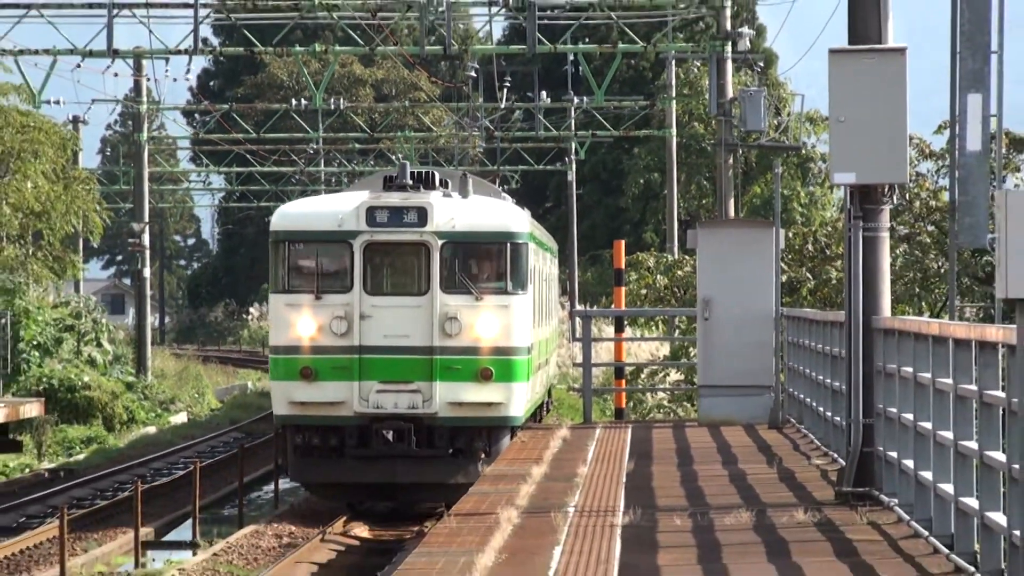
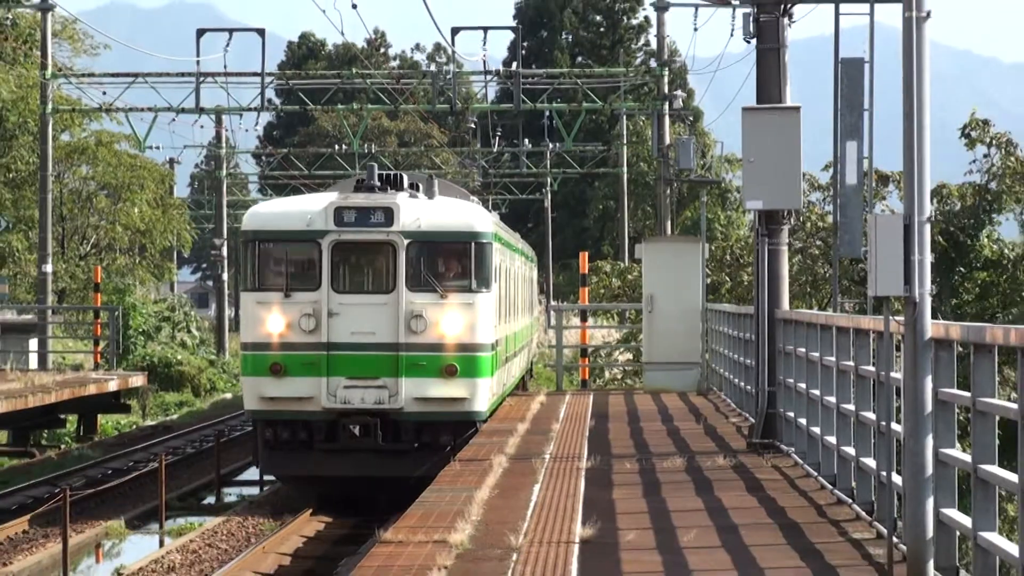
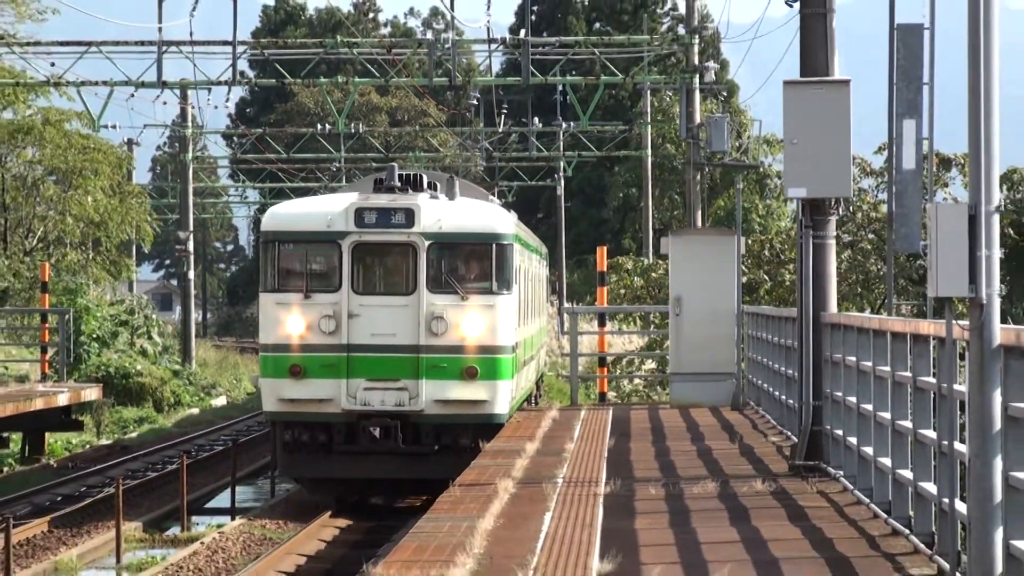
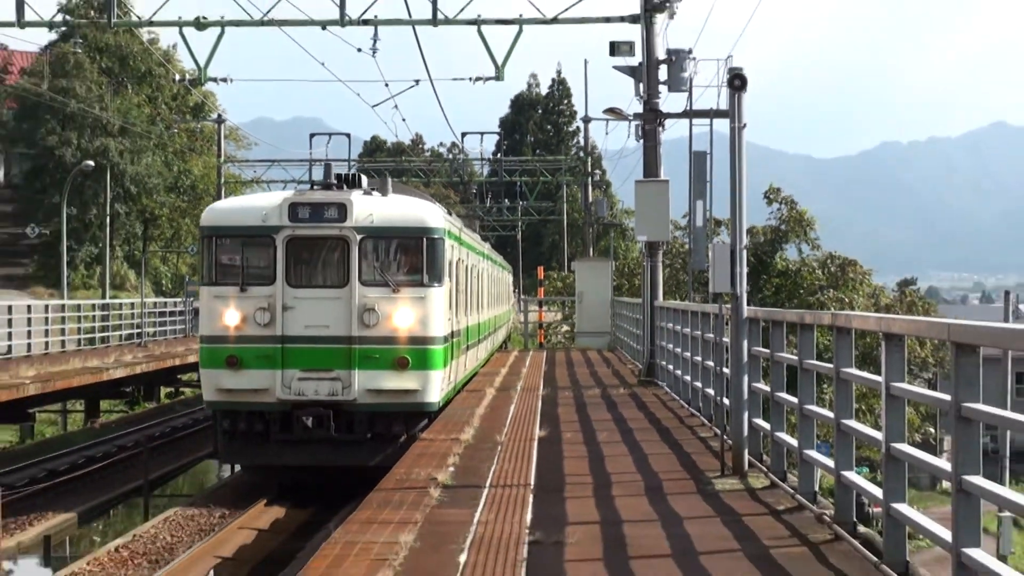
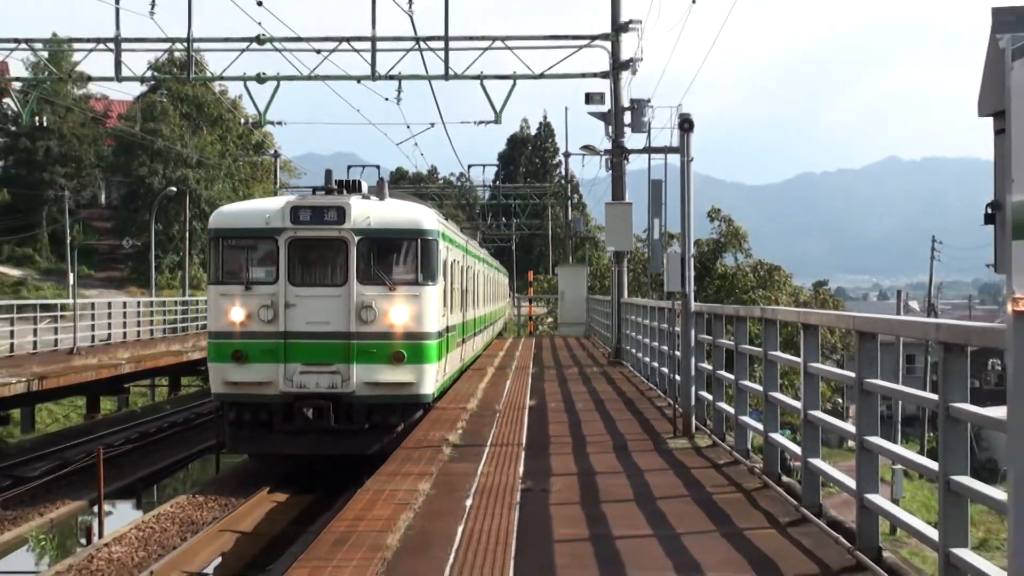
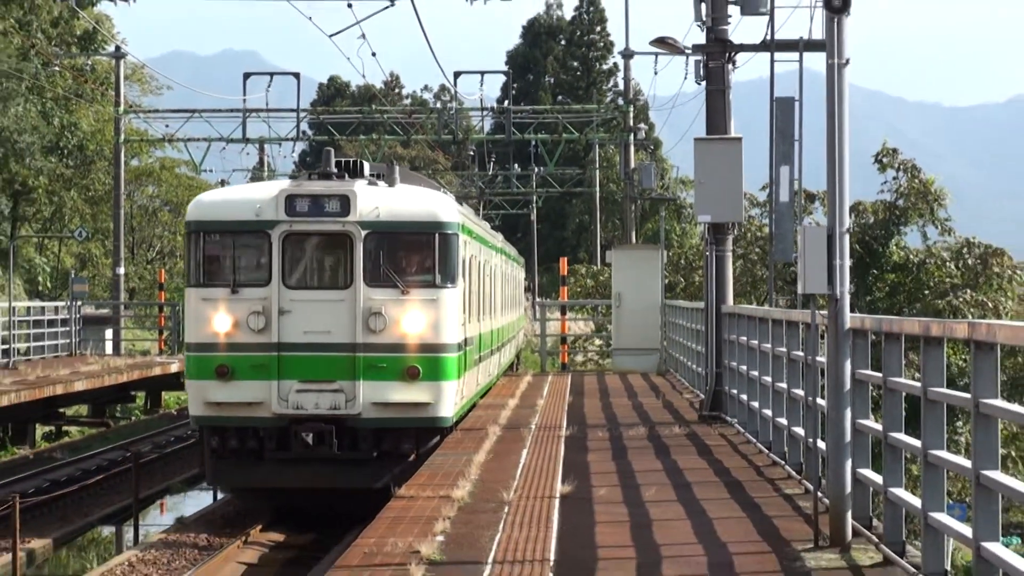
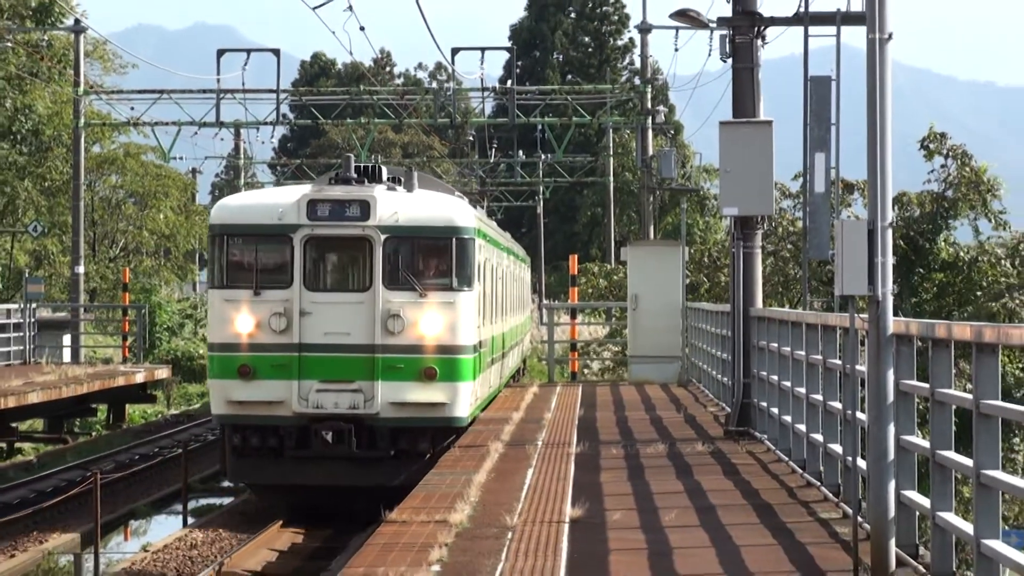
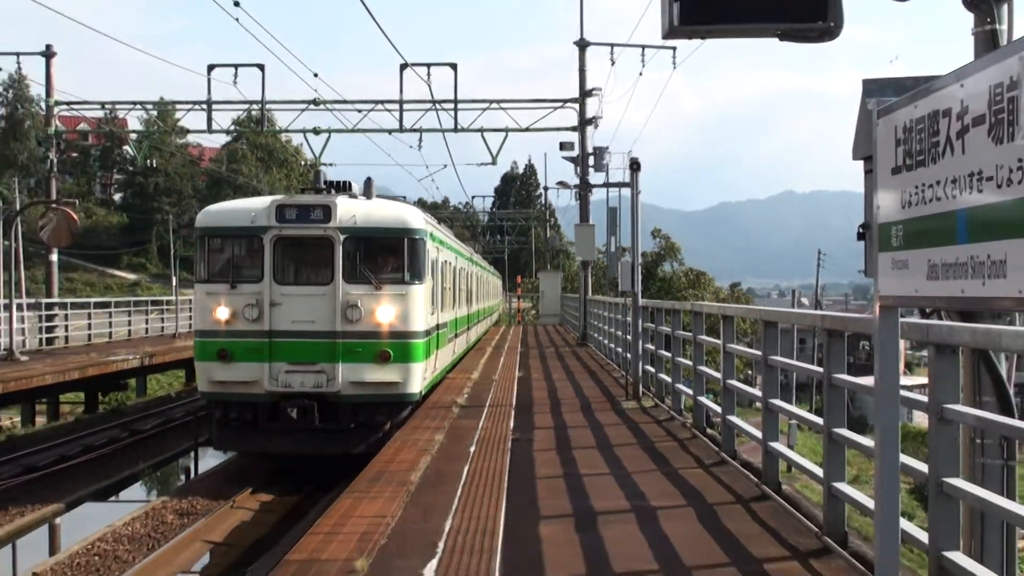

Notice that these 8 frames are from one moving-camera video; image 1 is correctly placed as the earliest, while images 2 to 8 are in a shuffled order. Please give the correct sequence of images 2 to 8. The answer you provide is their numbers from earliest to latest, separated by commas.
3, 2, 7, 6, 4, 5, 8
